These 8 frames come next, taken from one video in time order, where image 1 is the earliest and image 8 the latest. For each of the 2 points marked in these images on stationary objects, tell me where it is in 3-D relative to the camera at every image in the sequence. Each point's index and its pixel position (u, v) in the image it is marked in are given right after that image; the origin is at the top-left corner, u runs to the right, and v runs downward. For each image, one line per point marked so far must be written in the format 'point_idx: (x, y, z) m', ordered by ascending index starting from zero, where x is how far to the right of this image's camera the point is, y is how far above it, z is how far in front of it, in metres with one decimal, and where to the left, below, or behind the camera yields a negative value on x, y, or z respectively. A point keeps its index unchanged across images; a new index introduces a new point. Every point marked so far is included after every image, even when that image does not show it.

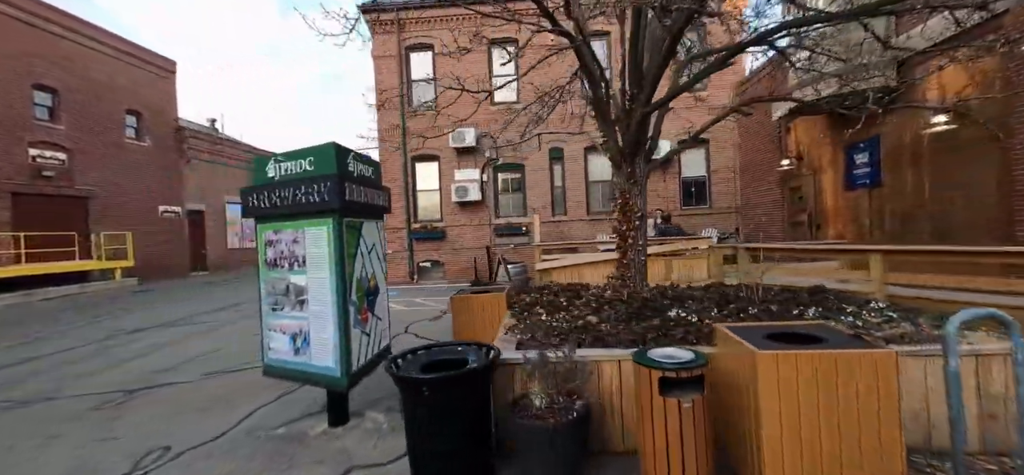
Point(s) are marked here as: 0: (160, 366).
0: (-4.9, -1.8, +5.9) m
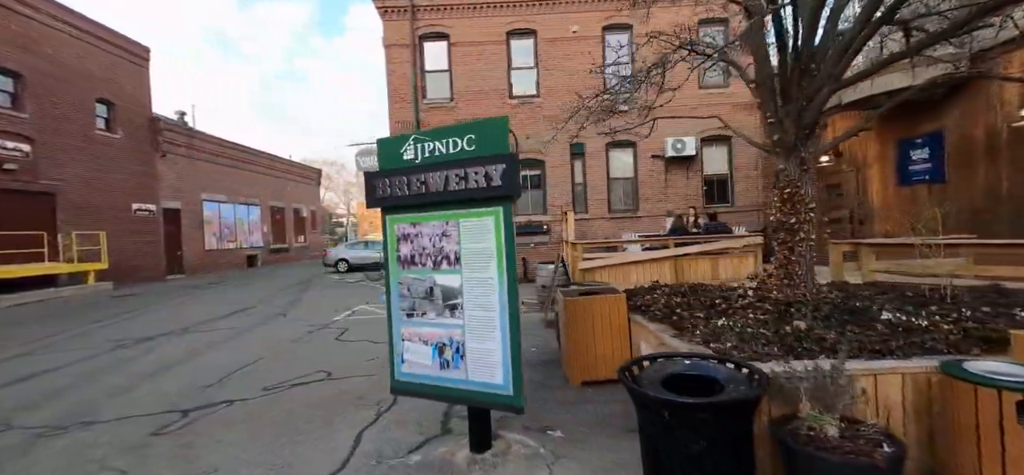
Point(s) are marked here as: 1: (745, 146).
0: (-3.8, -1.7, +5.2) m
1: (+7.6, +3.0, +13.5) m
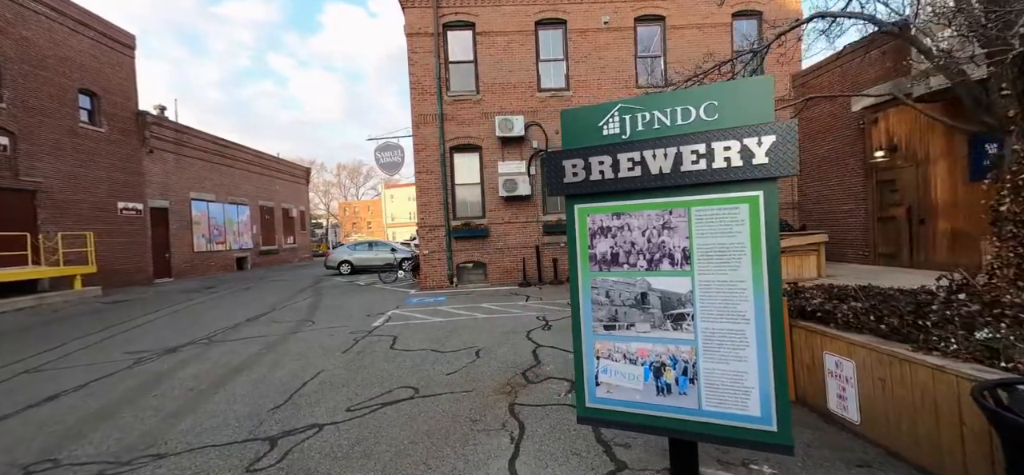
0: (-2.6, -1.7, +4.5) m
1: (+8.5, +3.0, +13.2) m
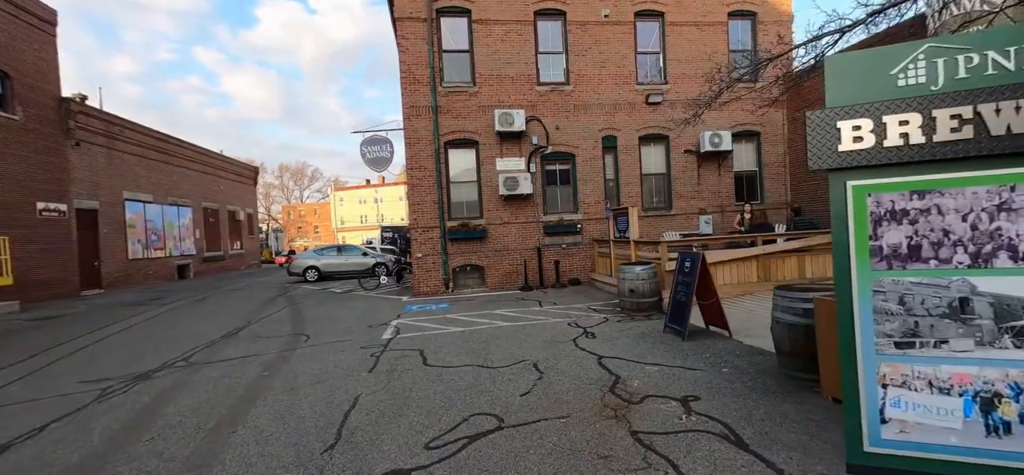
0: (-1.7, -1.7, +3.5) m
1: (+8.4, +3.1, +13.4) m
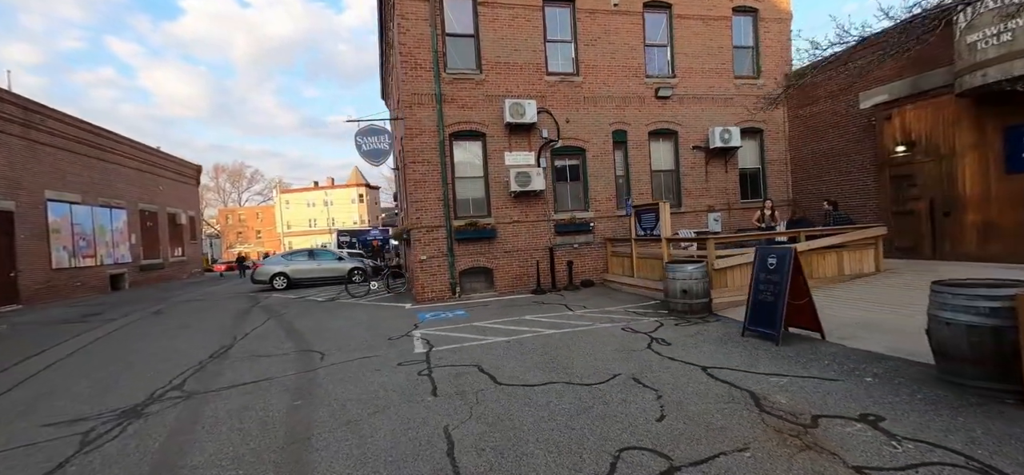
0: (-0.5, -1.6, +2.6) m
1: (+8.5, +3.2, +13.4) m
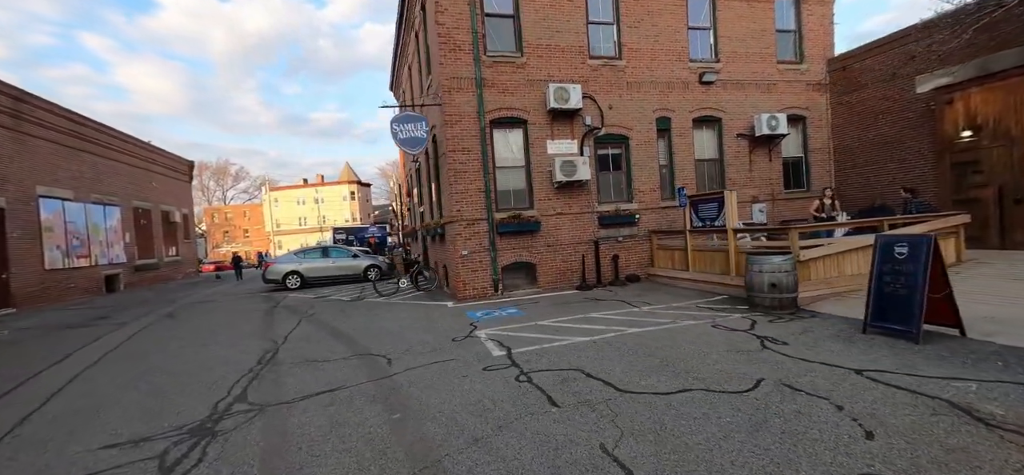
0: (+0.8, -1.5, +2.0) m
1: (+9.6, +3.4, +13.0) m
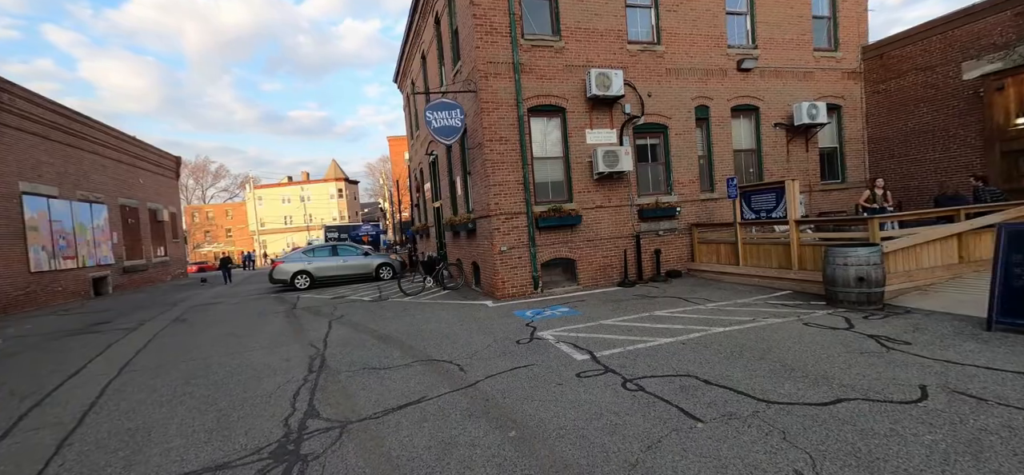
0: (+1.9, -1.5, +1.5) m
1: (+10.4, +3.7, +12.6) m
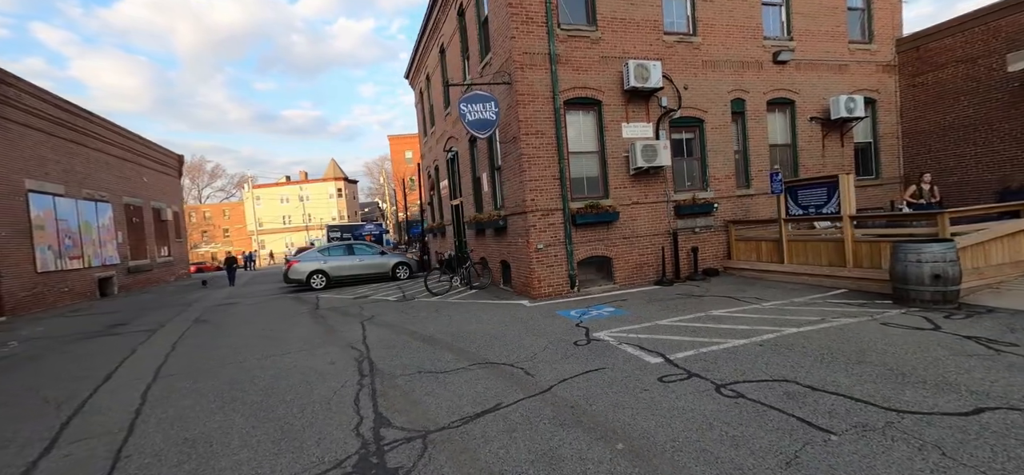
0: (+2.8, -1.4, +1.2) m
1: (+11.2, +3.7, +12.3) m
